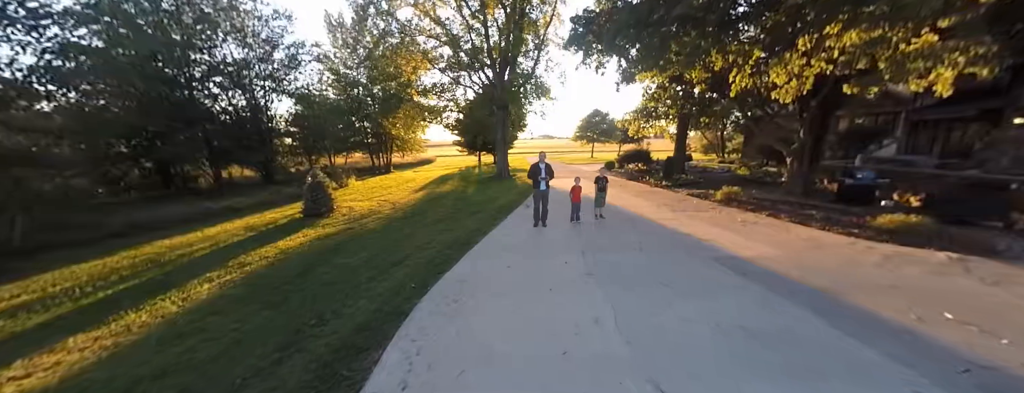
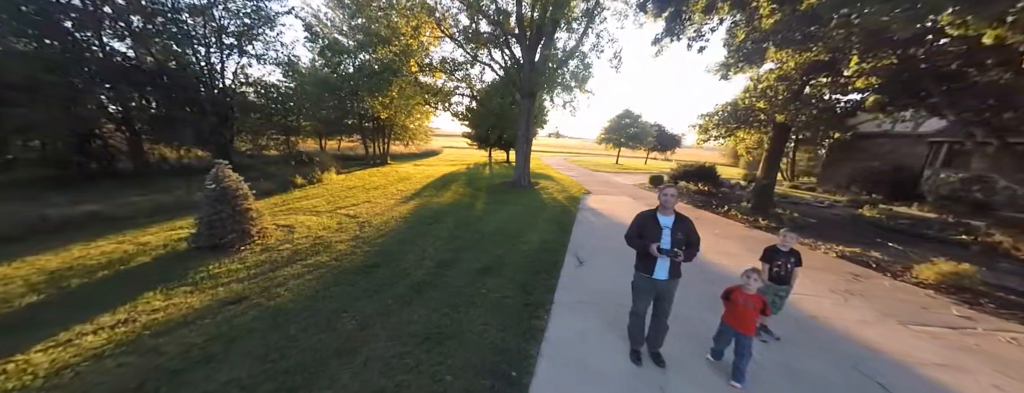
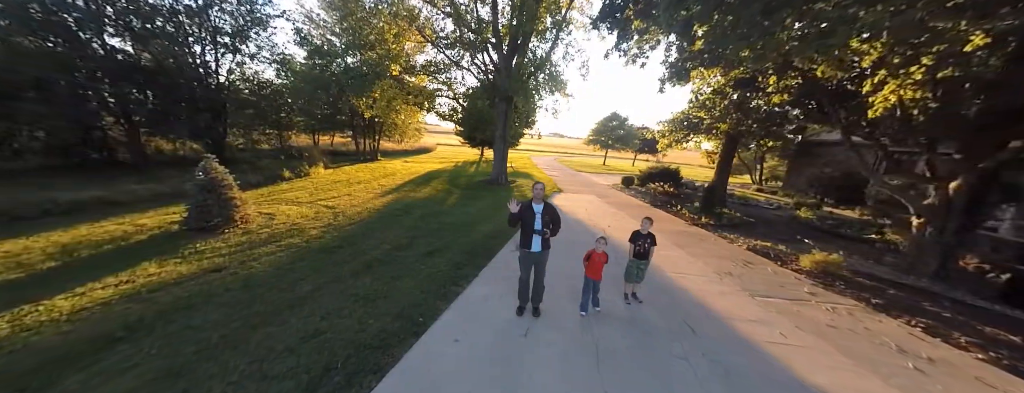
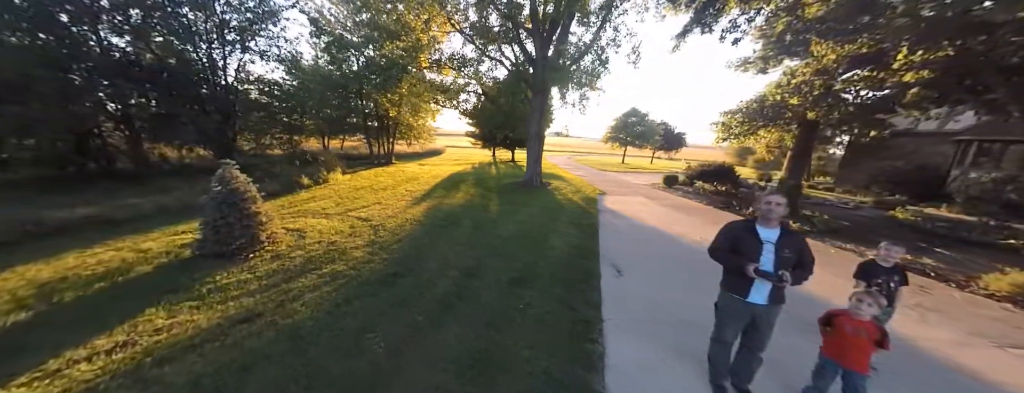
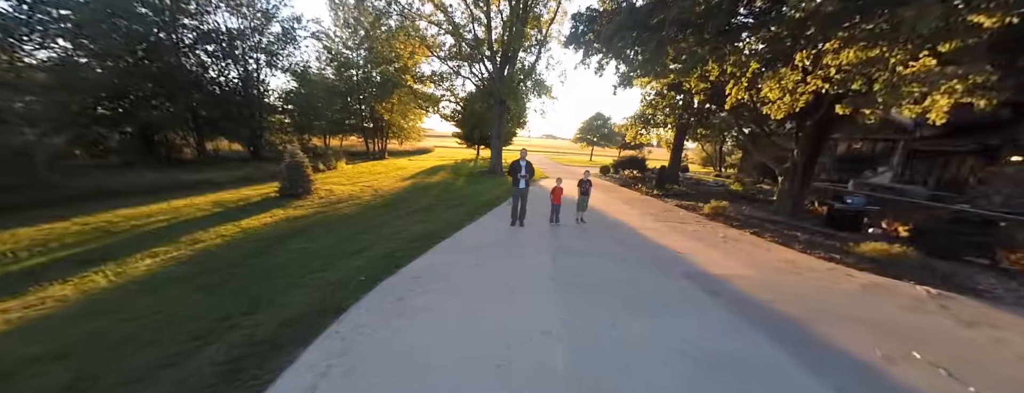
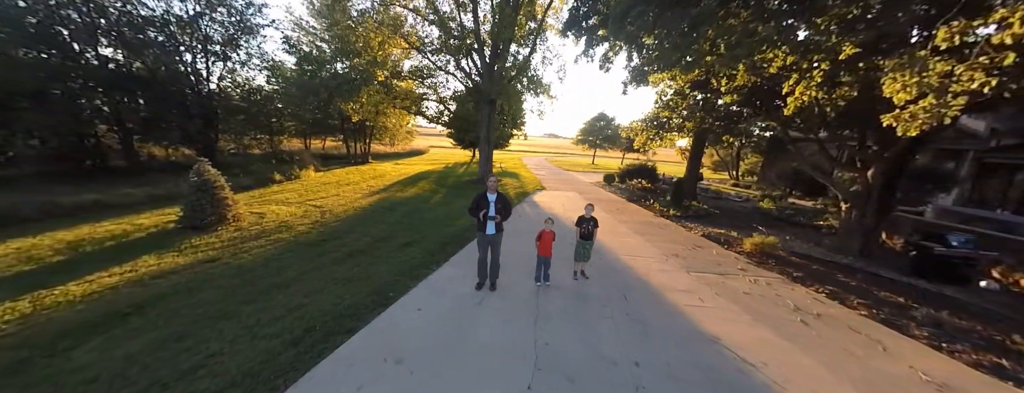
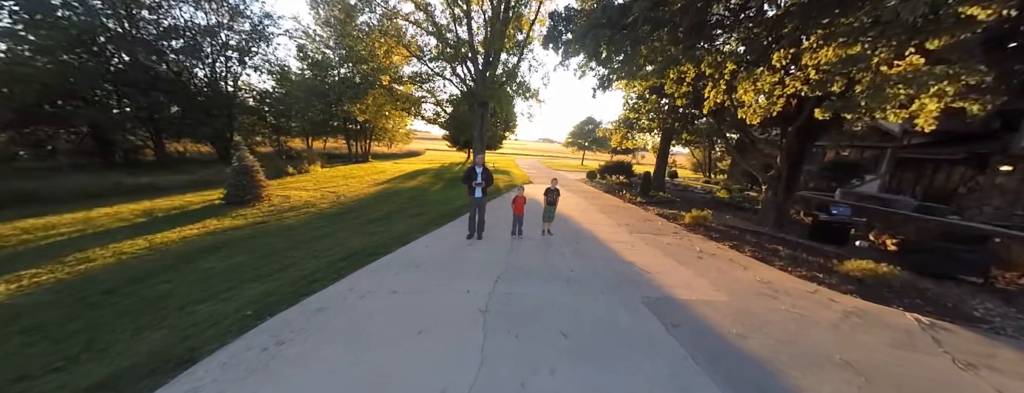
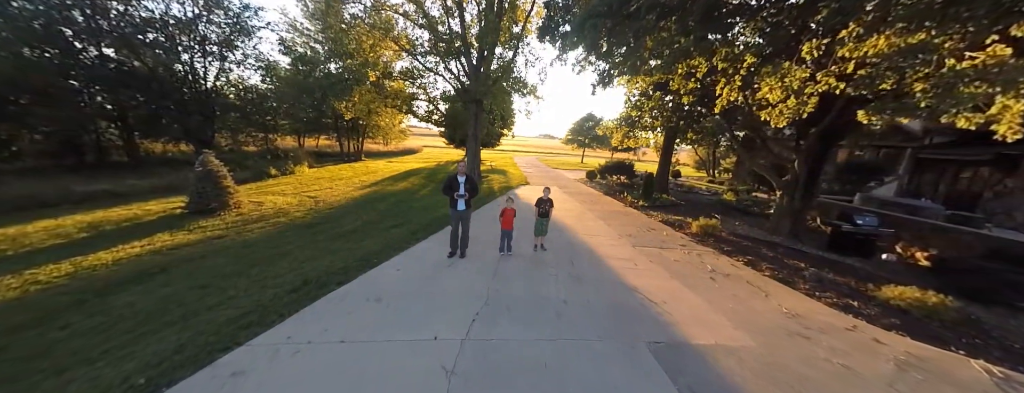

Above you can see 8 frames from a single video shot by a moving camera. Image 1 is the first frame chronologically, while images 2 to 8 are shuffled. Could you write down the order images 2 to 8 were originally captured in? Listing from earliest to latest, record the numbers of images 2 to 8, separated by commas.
5, 7, 8, 6, 3, 2, 4
